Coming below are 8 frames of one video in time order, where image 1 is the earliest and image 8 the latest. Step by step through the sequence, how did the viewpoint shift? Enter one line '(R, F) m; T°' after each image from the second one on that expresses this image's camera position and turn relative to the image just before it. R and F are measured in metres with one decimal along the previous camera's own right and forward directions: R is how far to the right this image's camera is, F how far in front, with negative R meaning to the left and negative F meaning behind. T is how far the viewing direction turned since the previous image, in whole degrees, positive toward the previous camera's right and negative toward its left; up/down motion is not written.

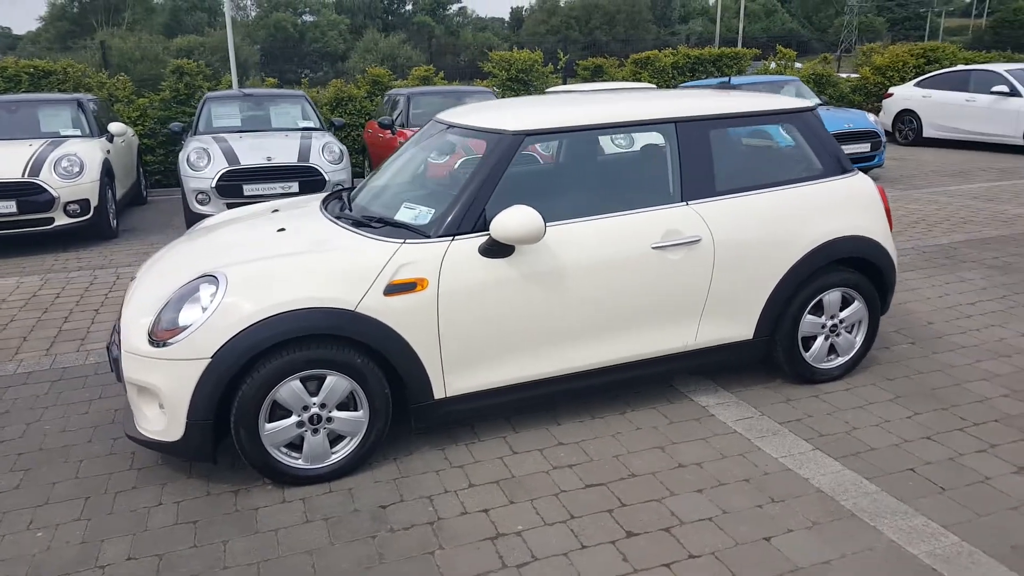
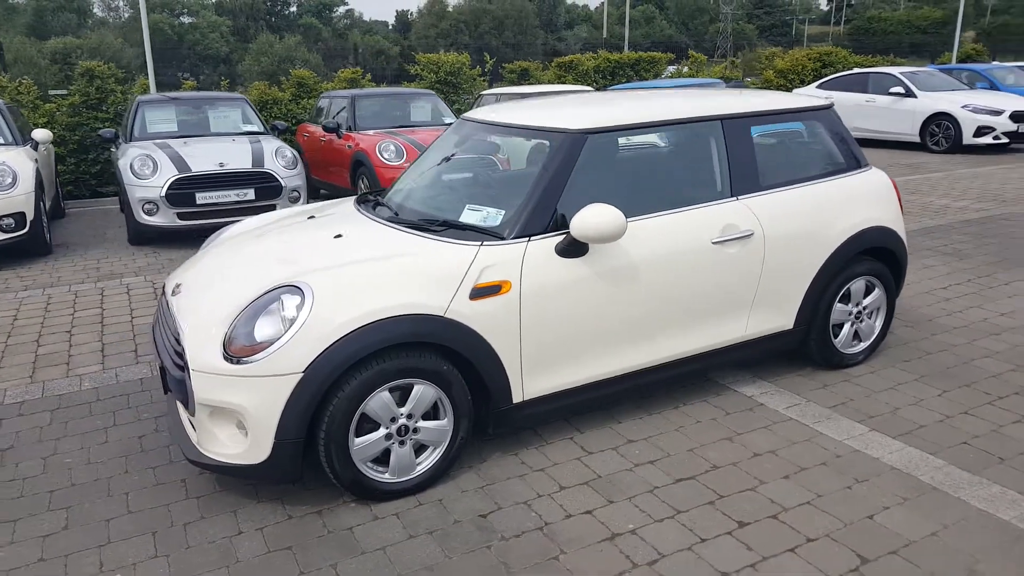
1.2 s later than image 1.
(-0.9, +0.1) m; +8°
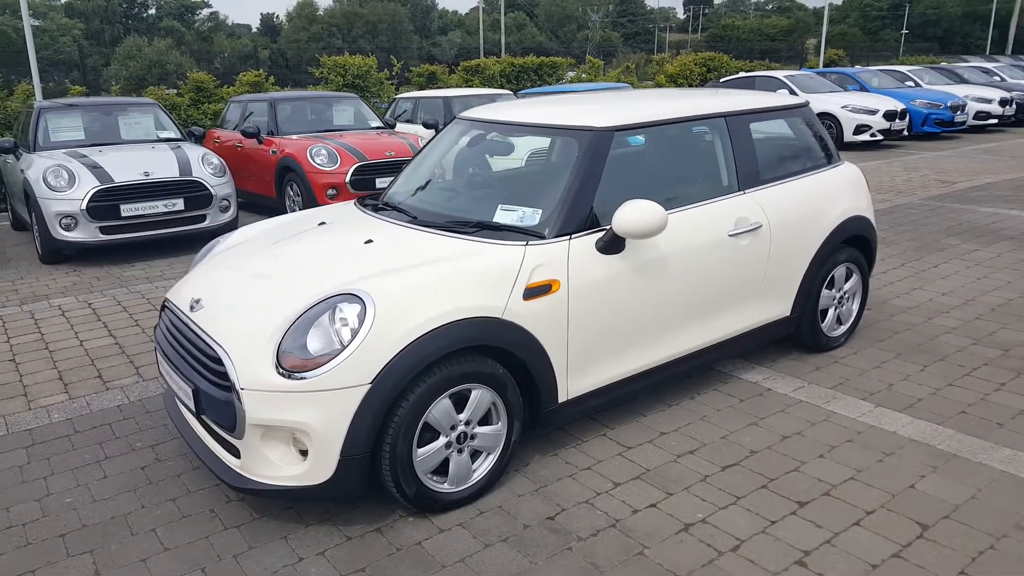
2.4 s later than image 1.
(-0.7, +0.1) m; +9°
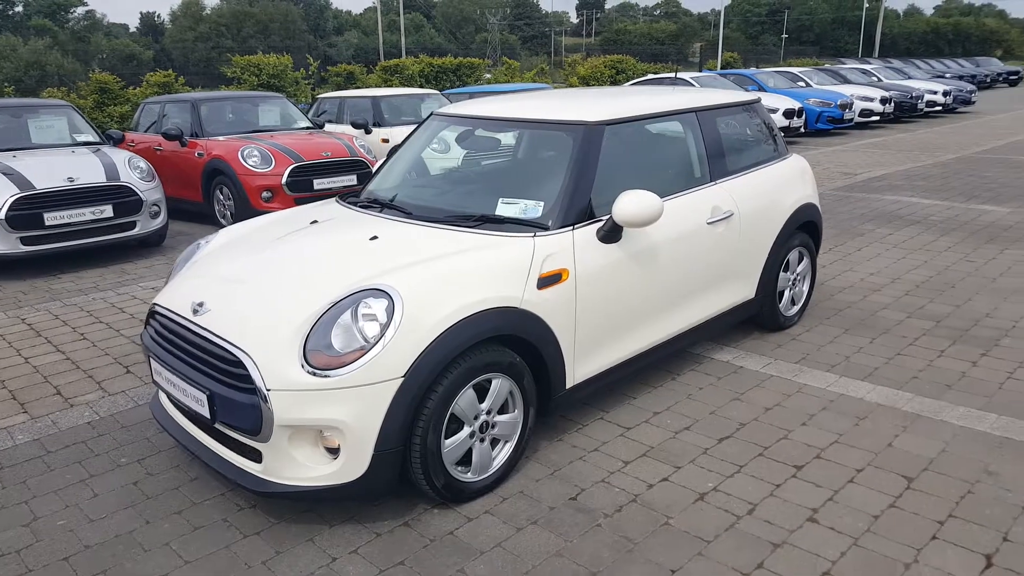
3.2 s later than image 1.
(-0.5, -0.1) m; +8°
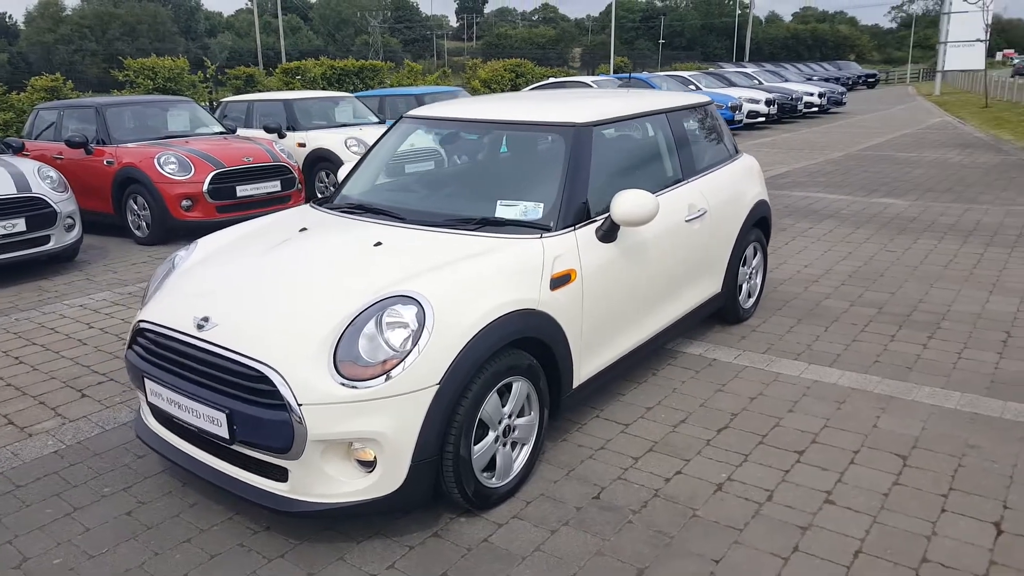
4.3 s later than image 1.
(-0.5, +0.1) m; +8°
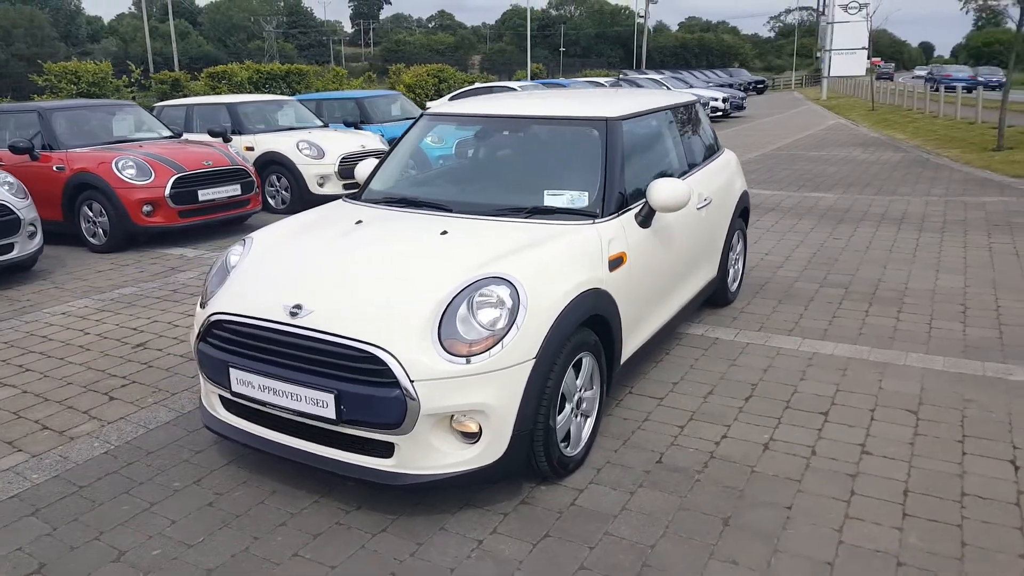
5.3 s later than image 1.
(-0.7, -0.2) m; +7°
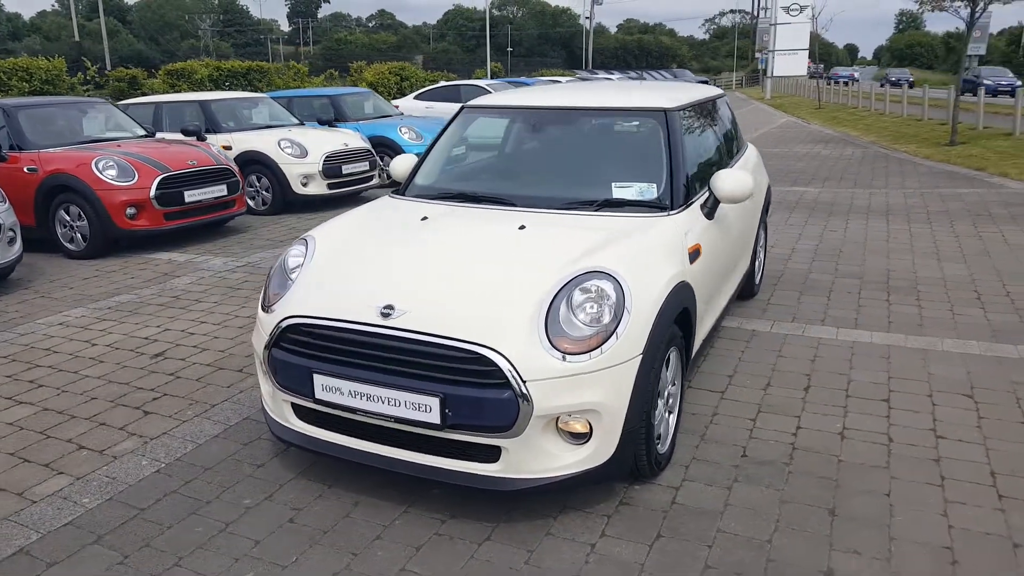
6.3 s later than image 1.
(-0.6, +0.1) m; +4°
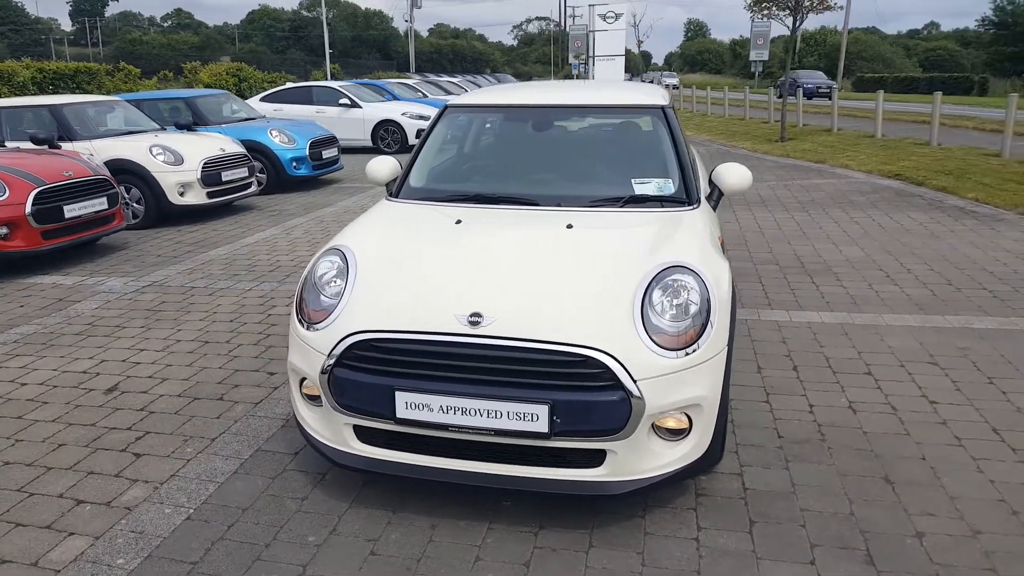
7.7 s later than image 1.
(-0.9, +0.2) m; +12°
